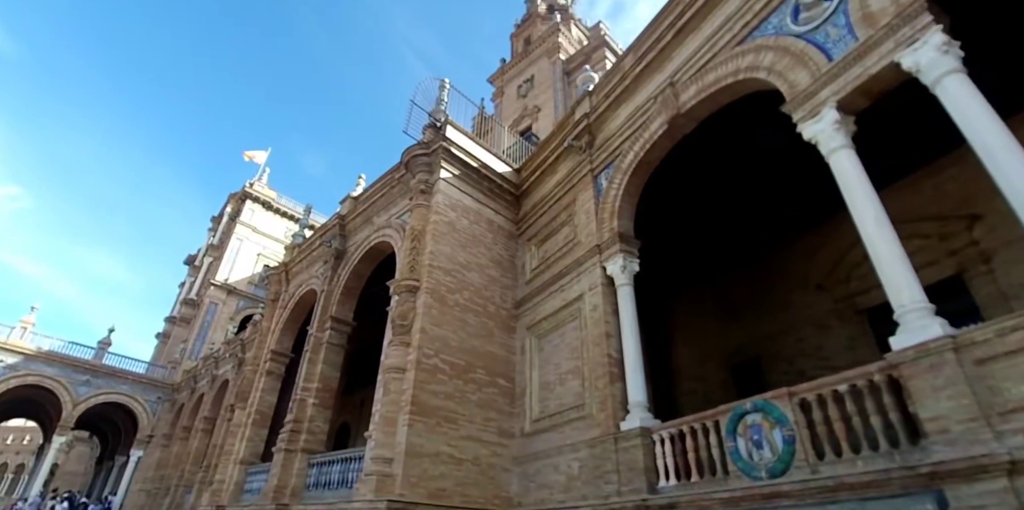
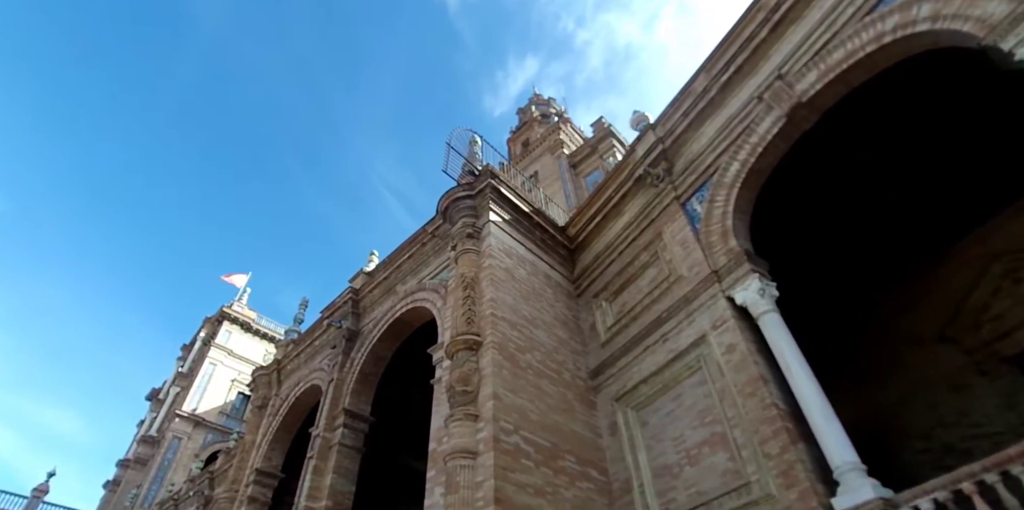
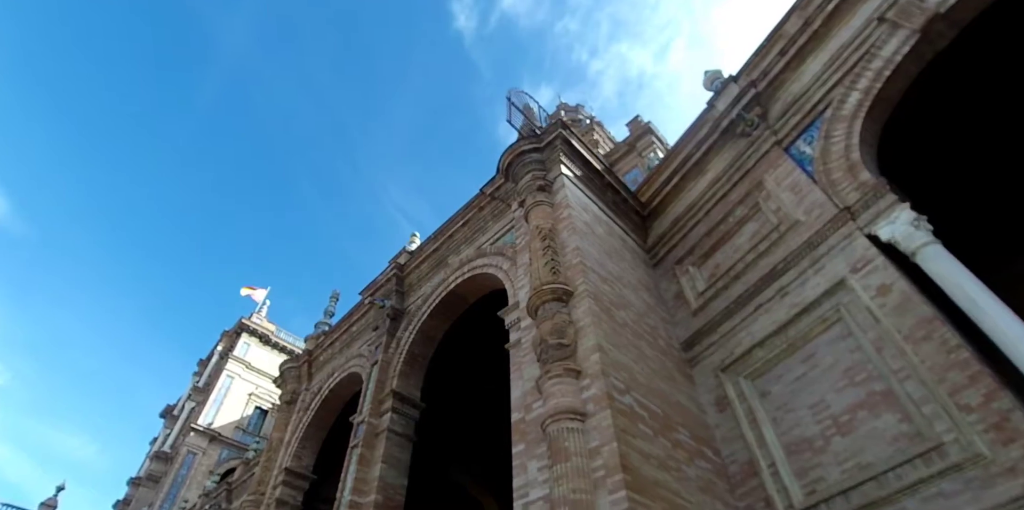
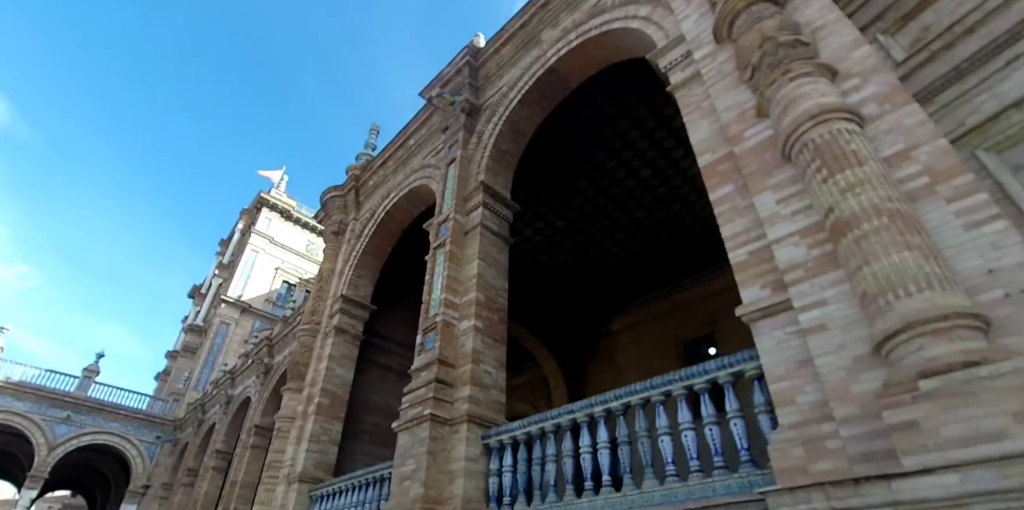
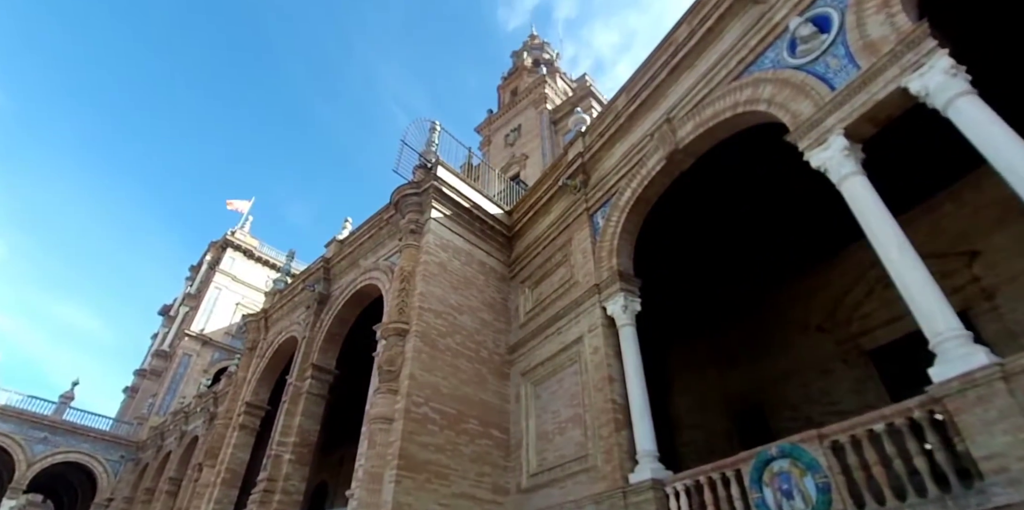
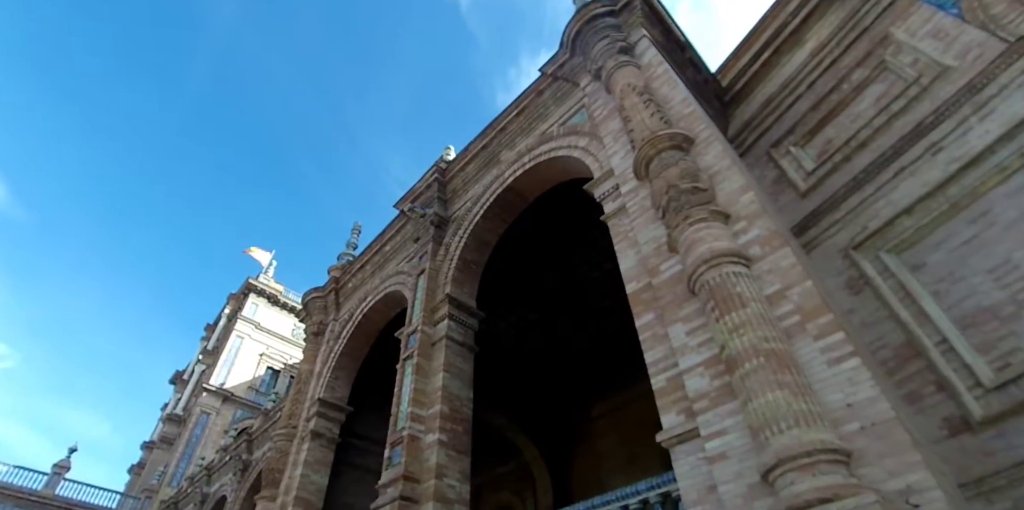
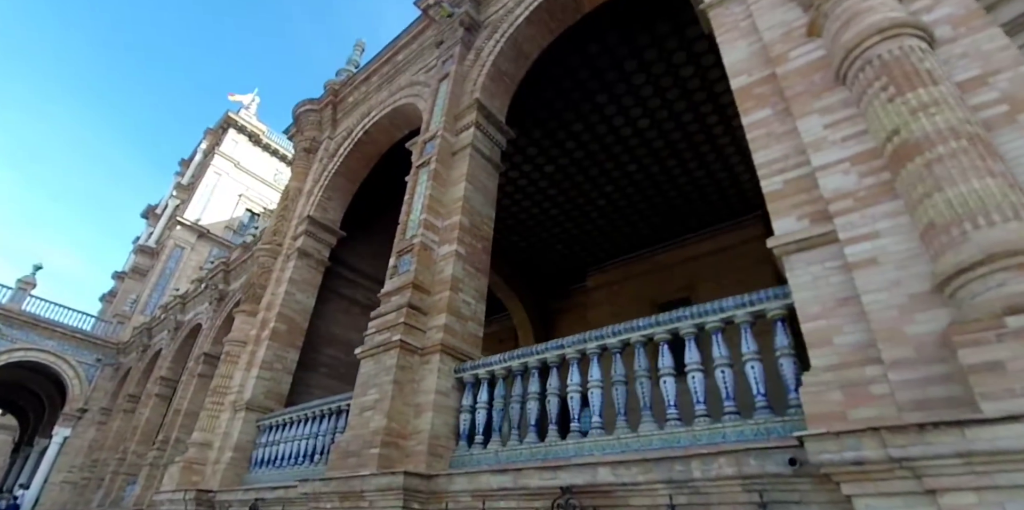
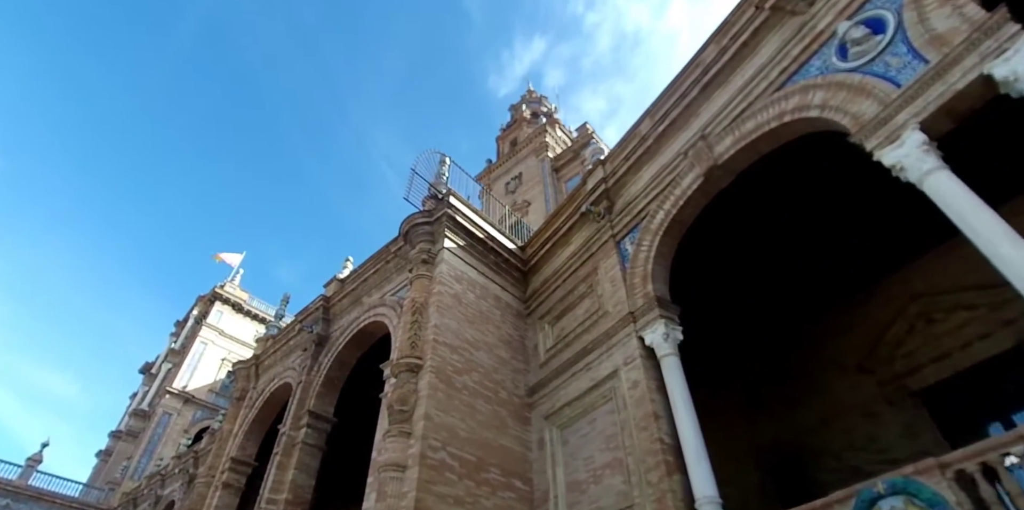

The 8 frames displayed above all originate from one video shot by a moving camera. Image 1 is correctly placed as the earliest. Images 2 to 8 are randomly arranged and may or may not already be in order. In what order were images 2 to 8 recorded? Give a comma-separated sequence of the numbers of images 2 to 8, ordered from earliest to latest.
5, 8, 2, 3, 6, 4, 7
